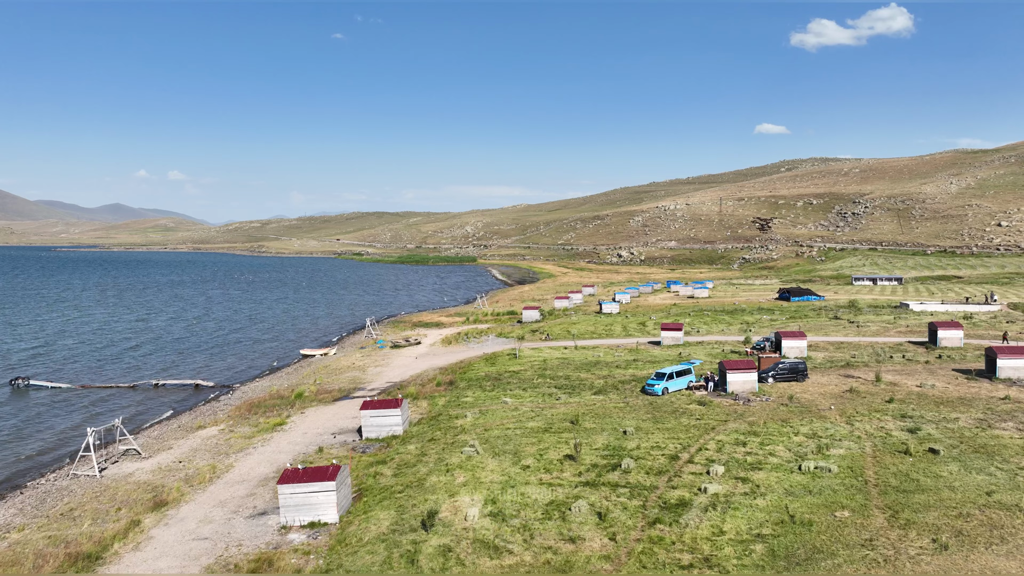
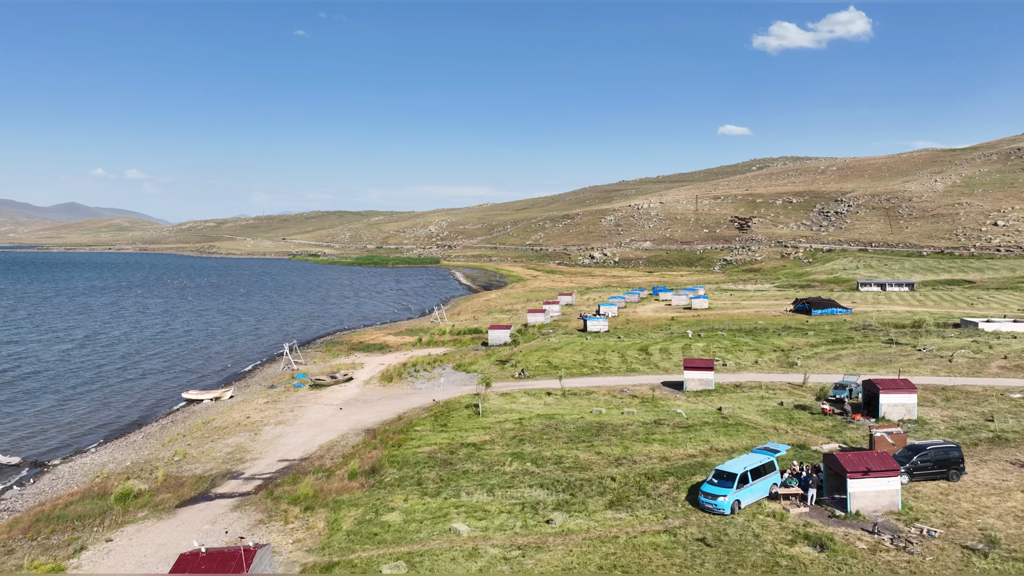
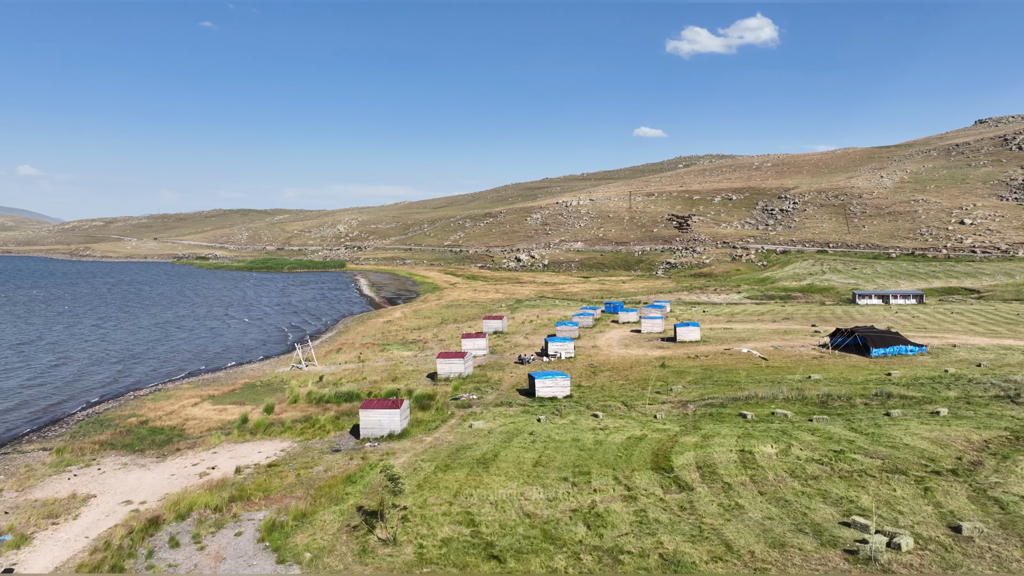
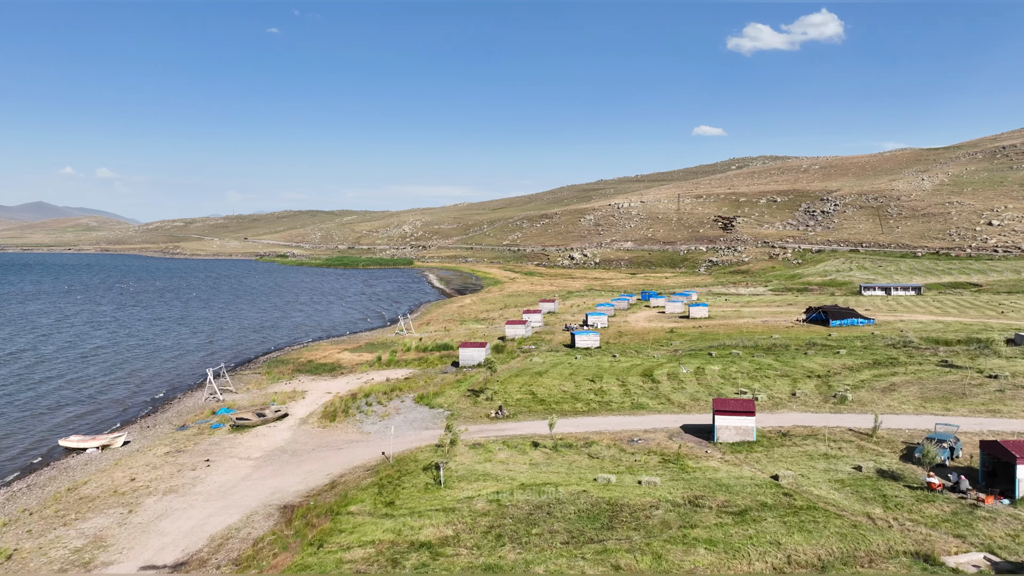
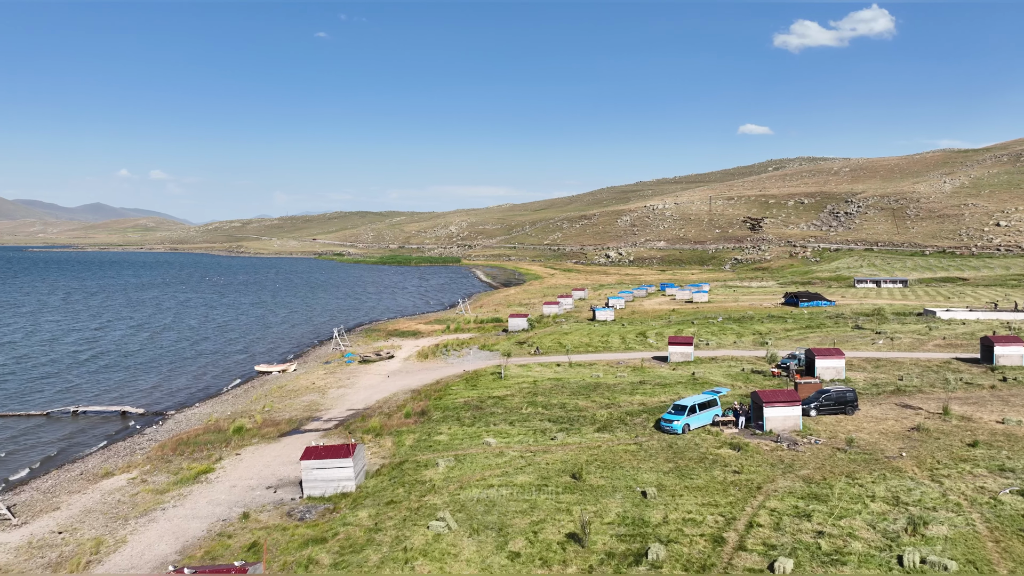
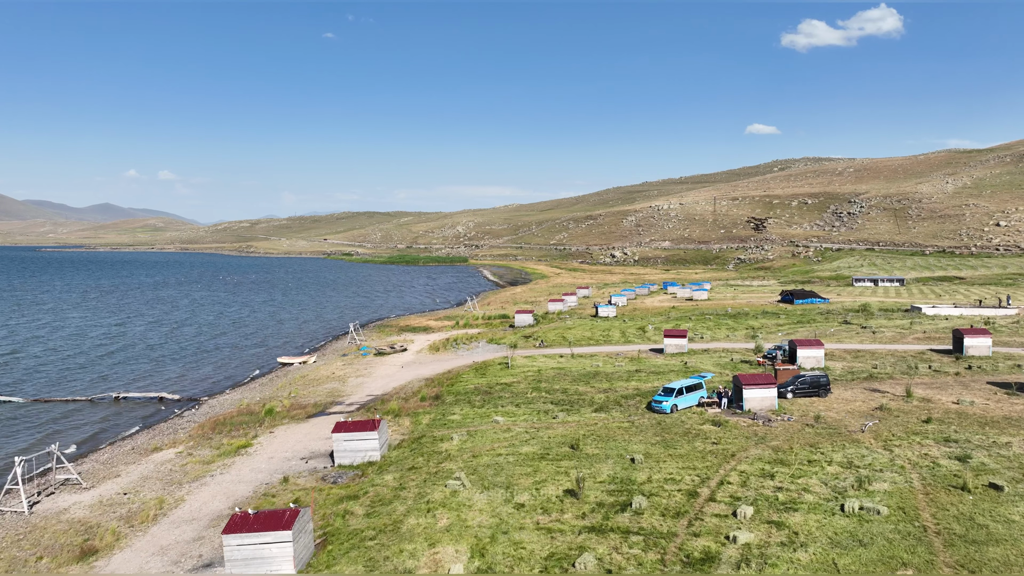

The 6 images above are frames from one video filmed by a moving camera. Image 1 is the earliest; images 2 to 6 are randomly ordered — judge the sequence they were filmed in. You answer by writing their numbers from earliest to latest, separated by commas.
6, 5, 2, 4, 3
